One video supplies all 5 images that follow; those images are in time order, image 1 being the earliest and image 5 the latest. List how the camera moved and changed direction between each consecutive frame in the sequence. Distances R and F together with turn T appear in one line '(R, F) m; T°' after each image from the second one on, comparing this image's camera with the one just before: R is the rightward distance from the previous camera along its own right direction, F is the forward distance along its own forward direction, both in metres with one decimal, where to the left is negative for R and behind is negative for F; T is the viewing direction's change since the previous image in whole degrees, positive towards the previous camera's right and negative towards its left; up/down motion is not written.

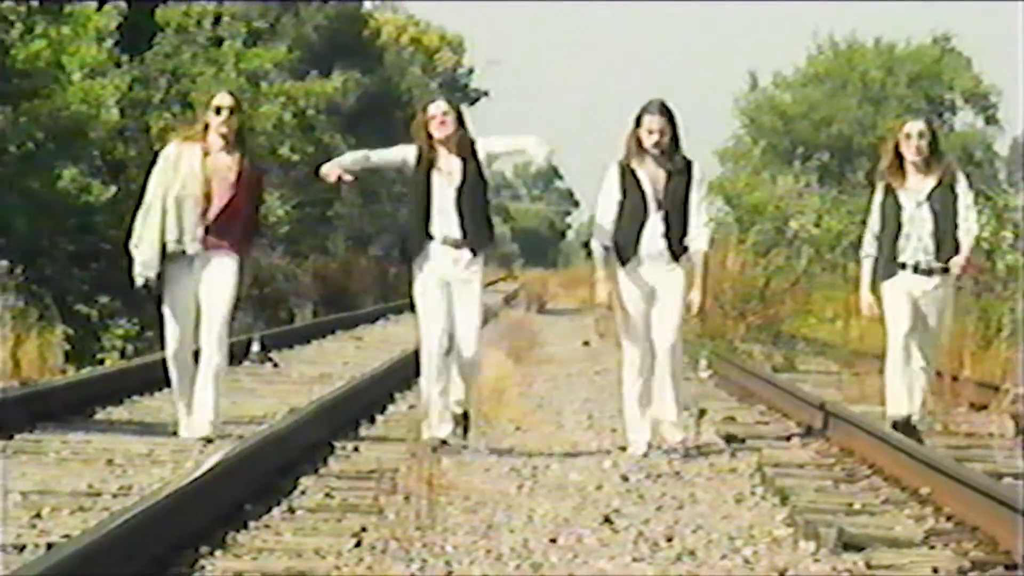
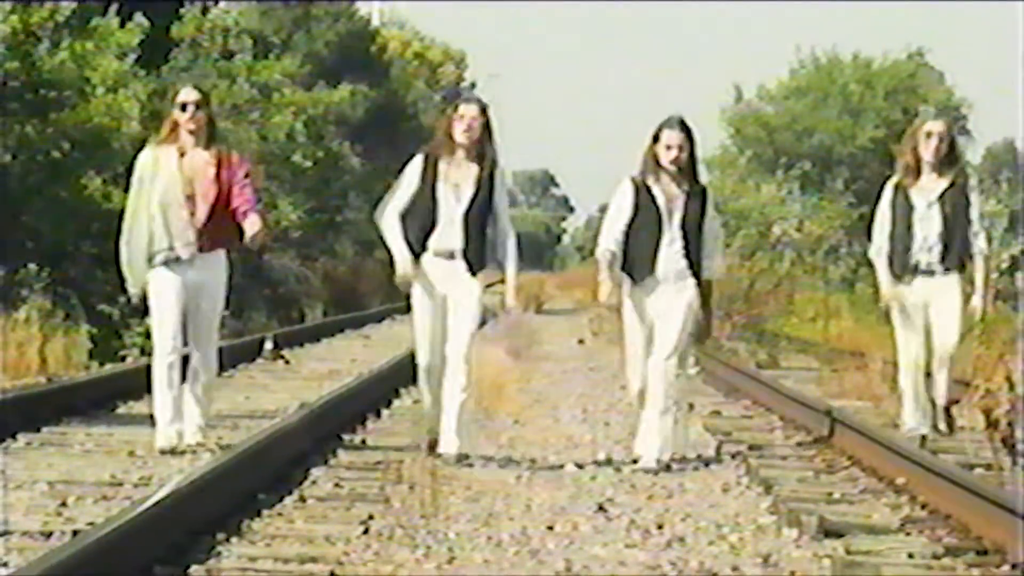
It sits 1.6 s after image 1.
(+0.3, -0.5) m; -2°
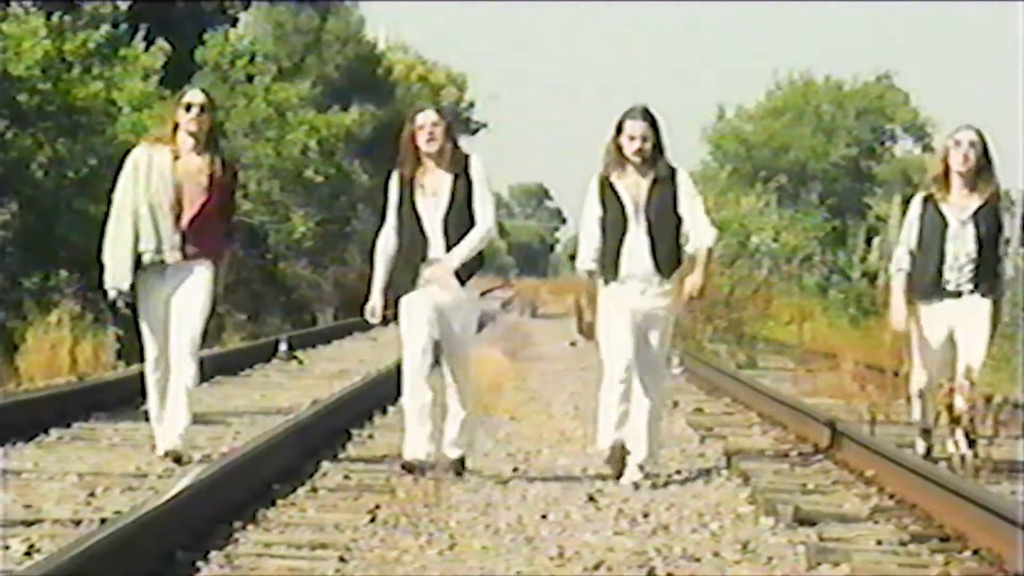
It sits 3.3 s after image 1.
(0.0, -0.7) m; 0°
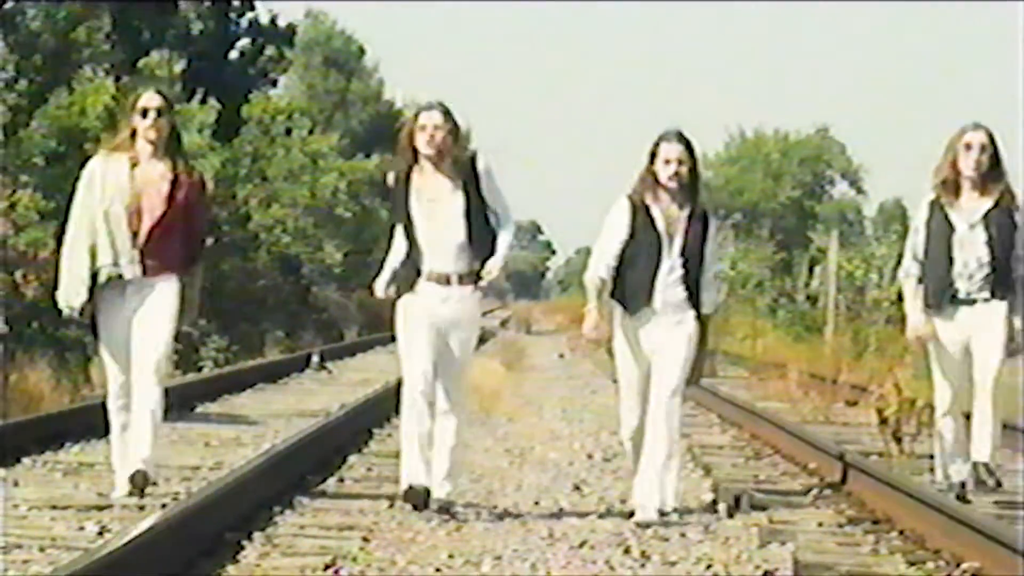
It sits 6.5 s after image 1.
(+0.1, -1.7) m; 0°
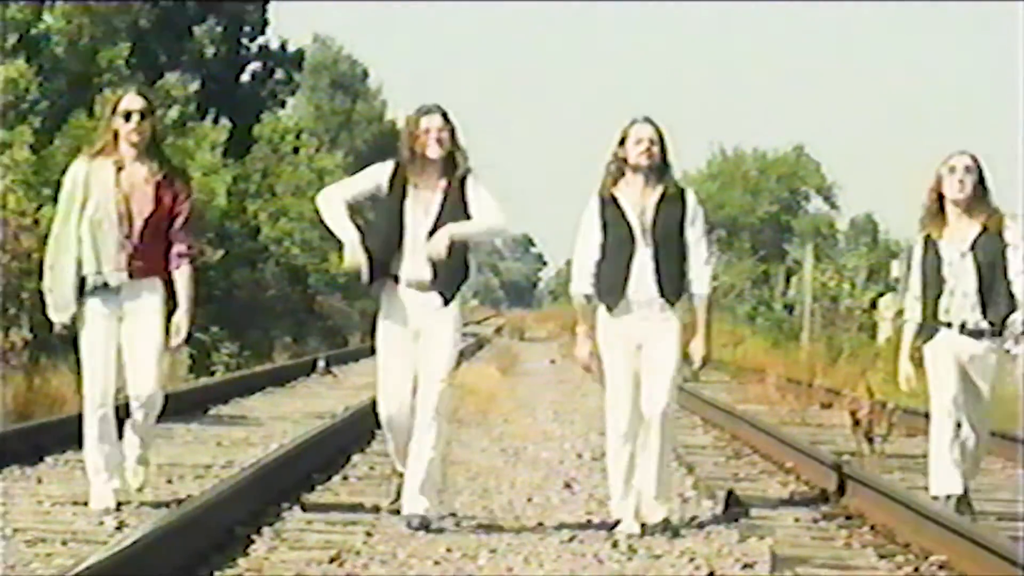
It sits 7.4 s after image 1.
(0.0, -0.7) m; 0°
